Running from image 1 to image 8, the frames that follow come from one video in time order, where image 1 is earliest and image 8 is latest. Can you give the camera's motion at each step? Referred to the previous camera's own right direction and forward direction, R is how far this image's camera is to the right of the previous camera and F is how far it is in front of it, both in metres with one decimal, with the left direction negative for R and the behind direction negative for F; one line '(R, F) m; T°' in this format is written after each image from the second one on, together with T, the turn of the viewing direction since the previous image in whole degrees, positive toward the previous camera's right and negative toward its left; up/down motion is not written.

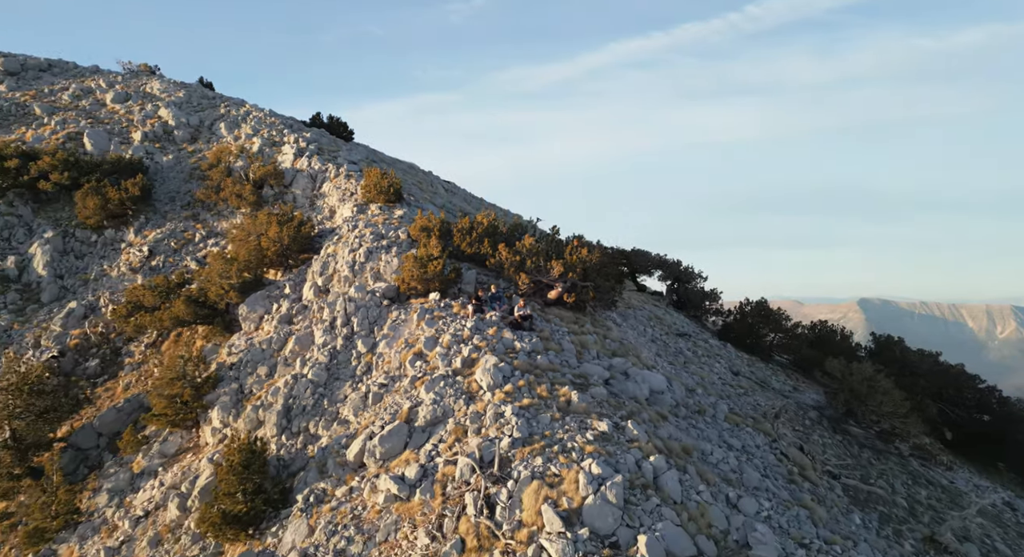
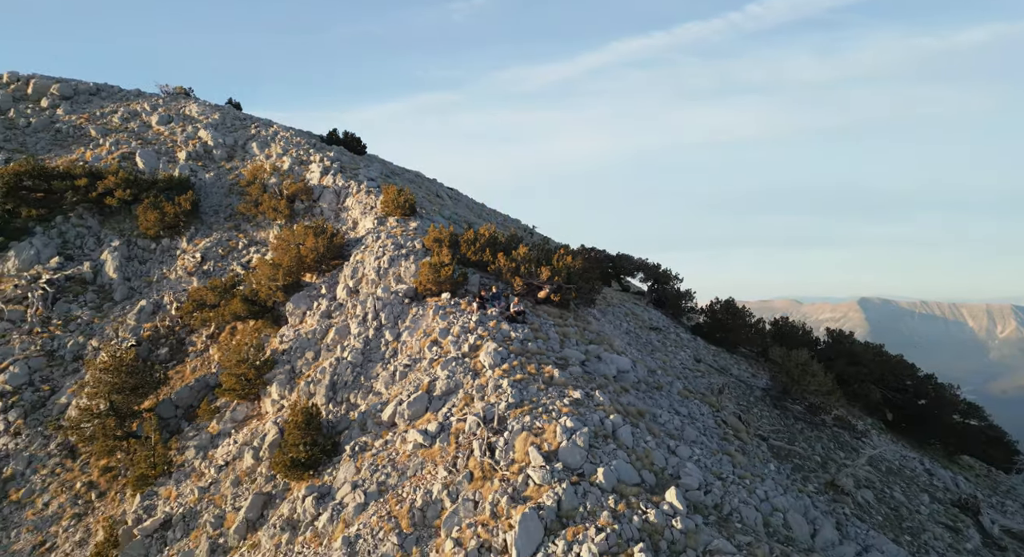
(+0.1, -3.1) m; 0°
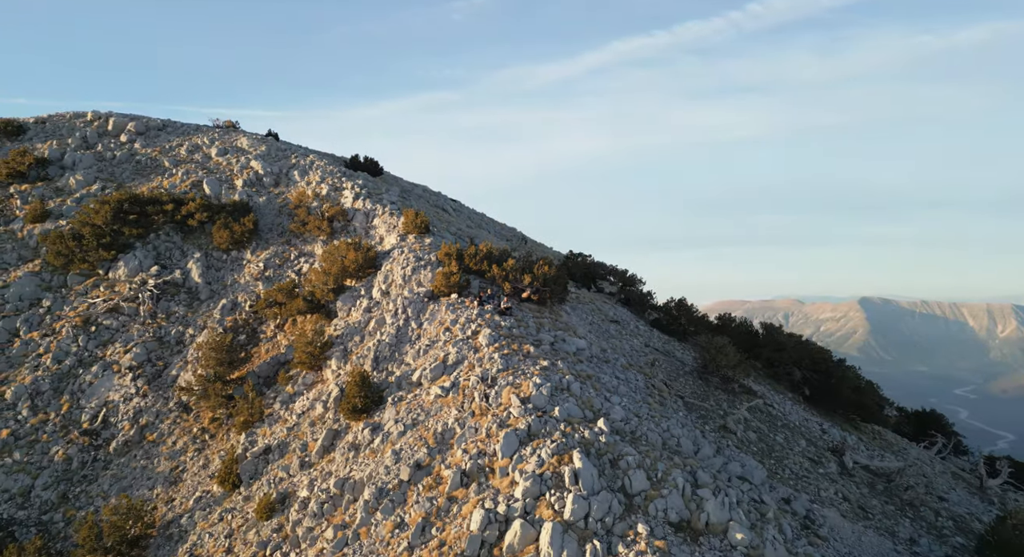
(+0.3, -6.1) m; 0°
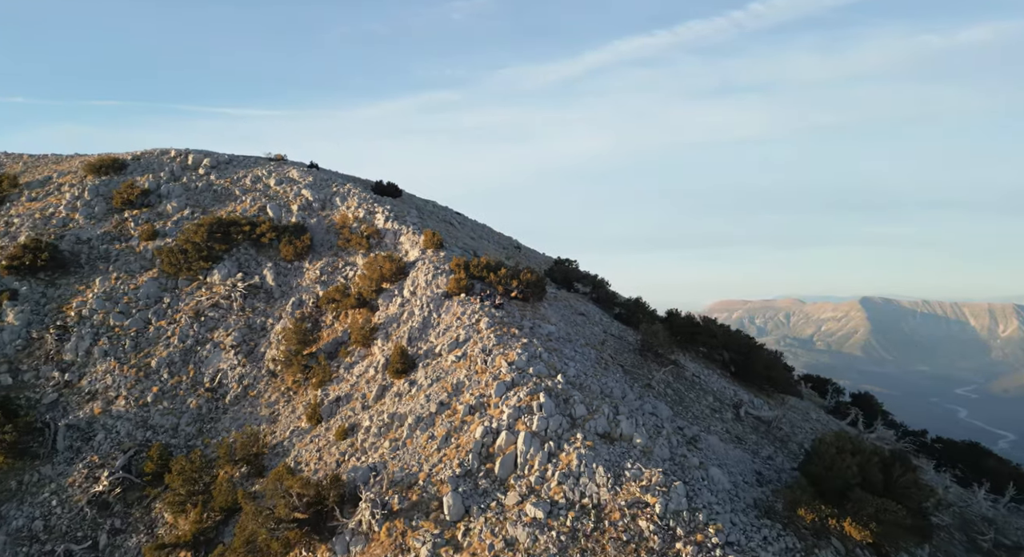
(+0.4, -9.1) m; 0°
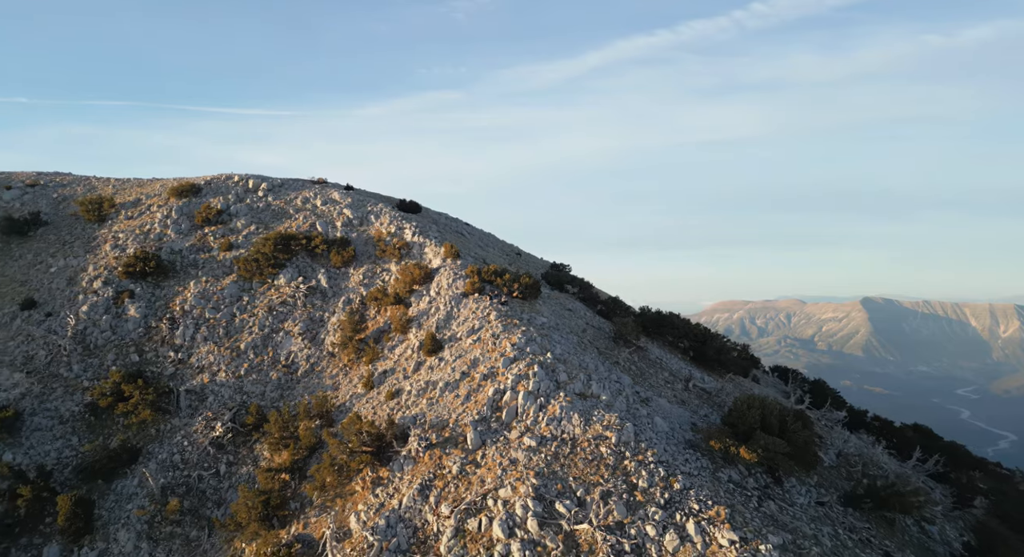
(-0.1, -9.6) m; 0°
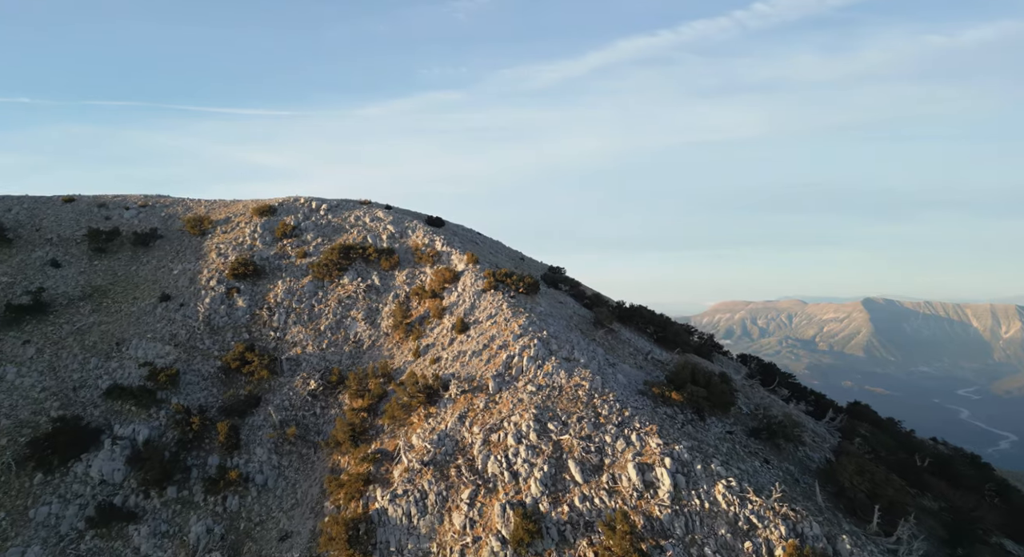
(-0.3, -14.8) m; 0°
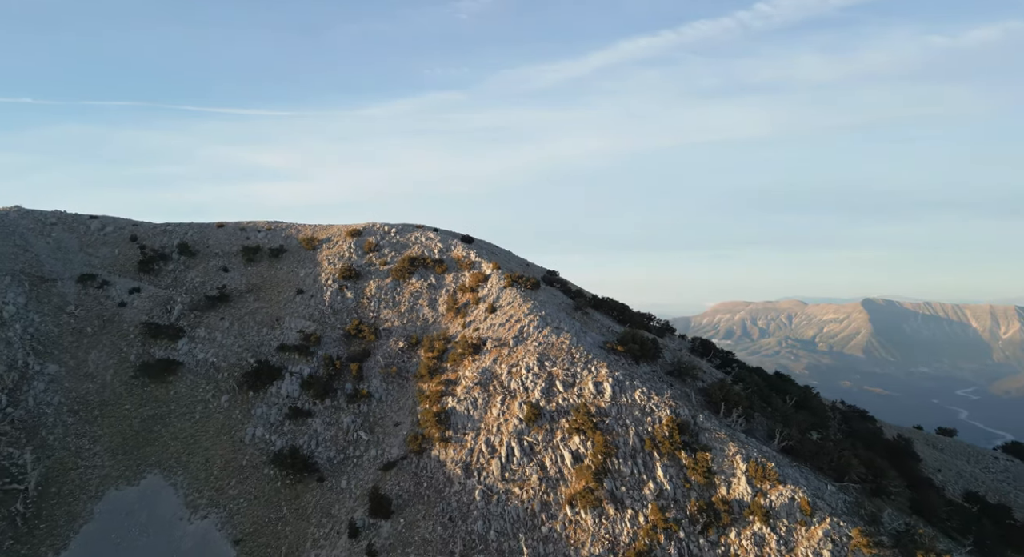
(-1.1, -31.5) m; 0°
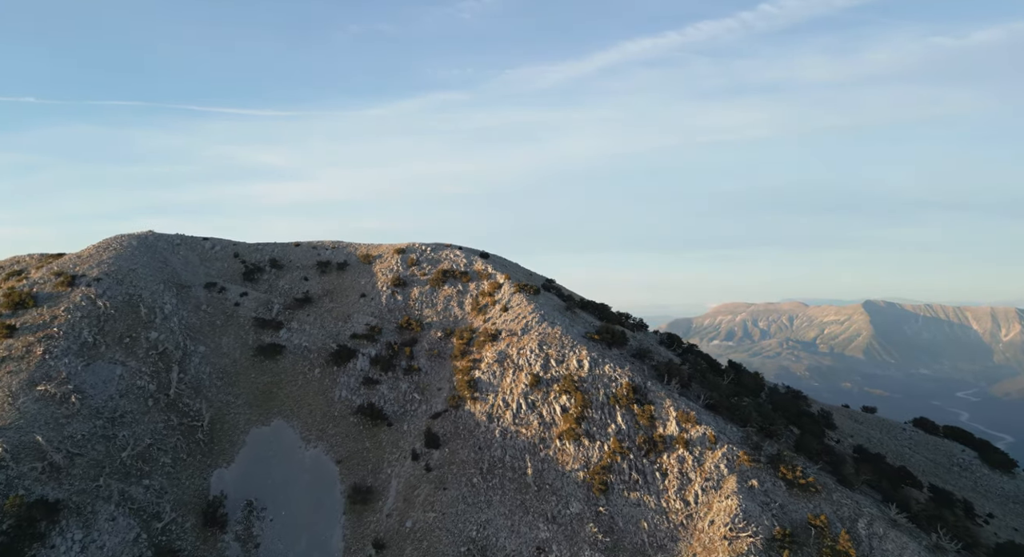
(-0.8, -30.7) m; 0°
